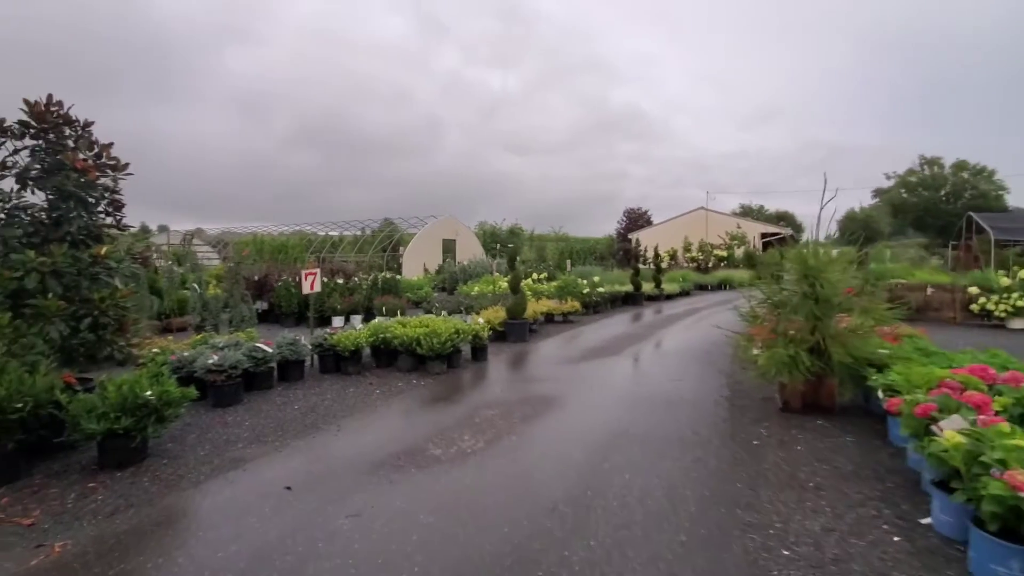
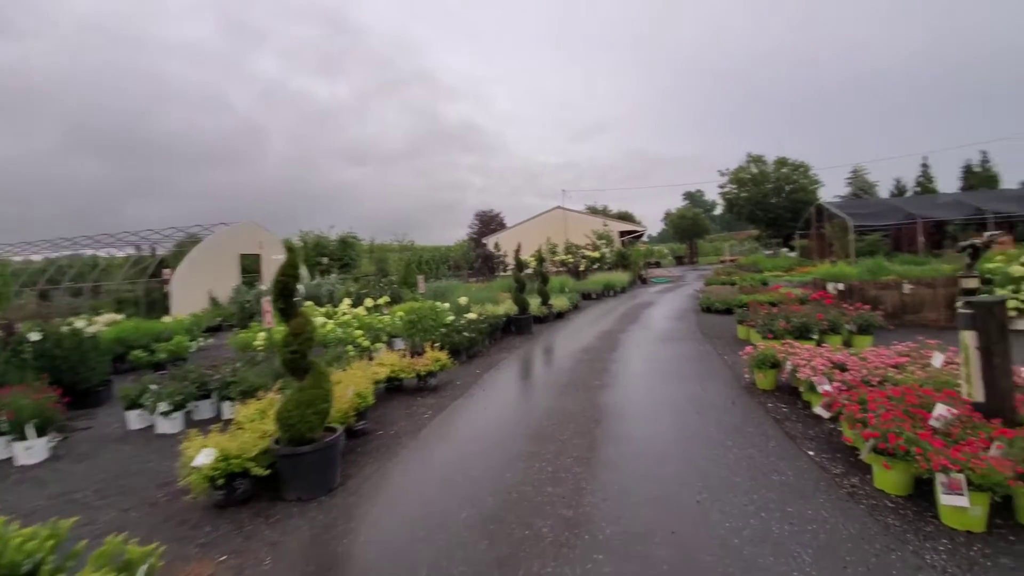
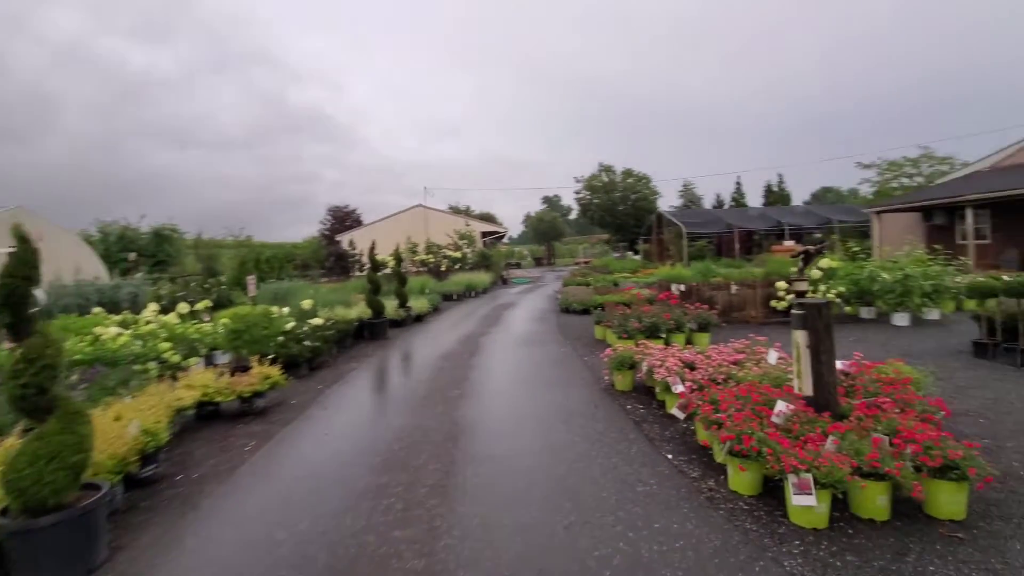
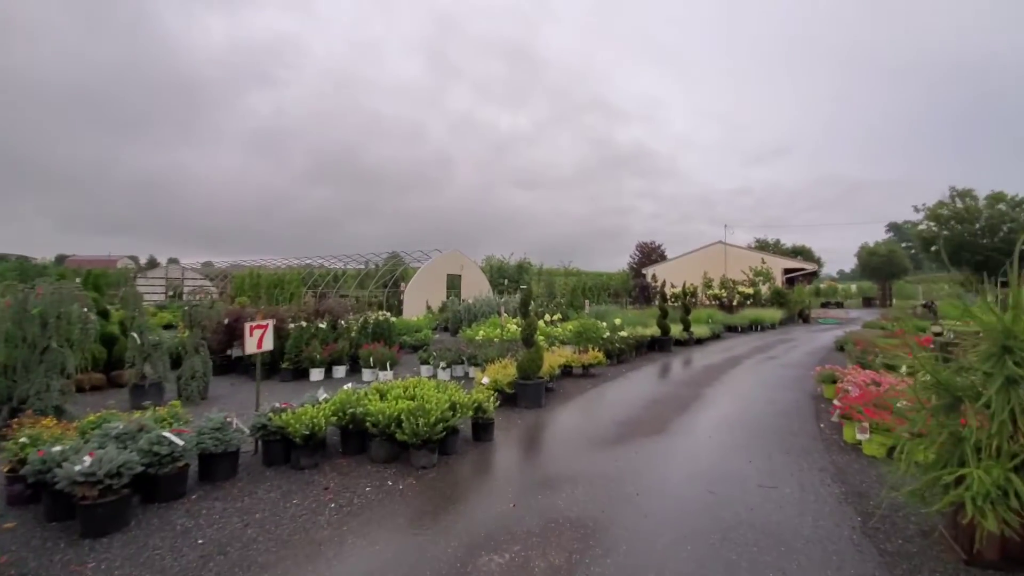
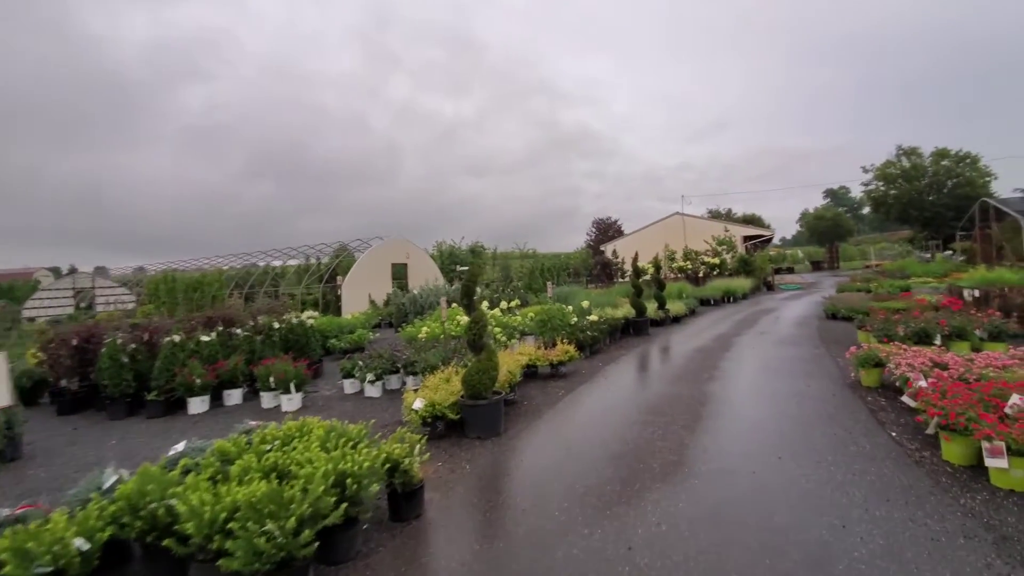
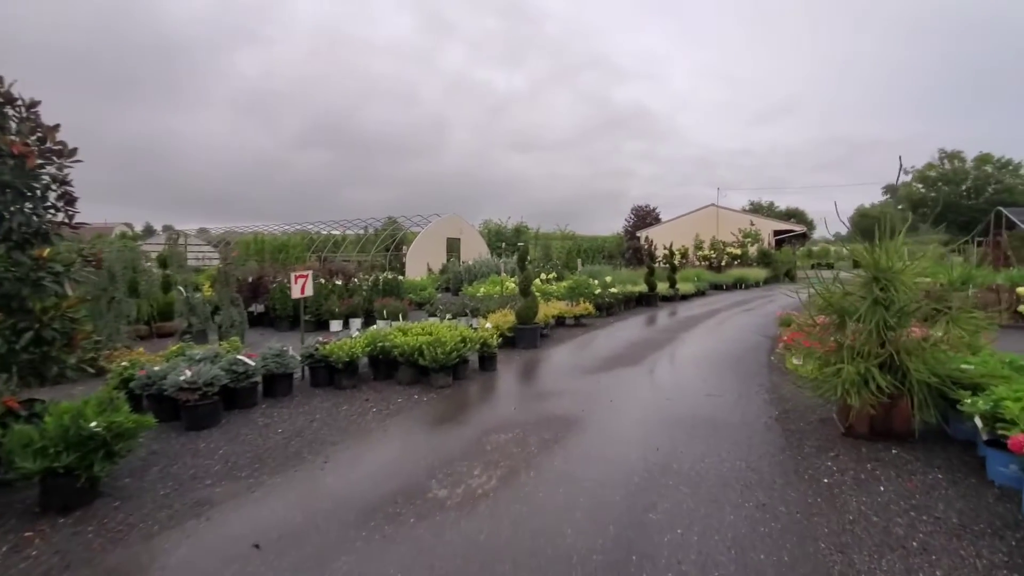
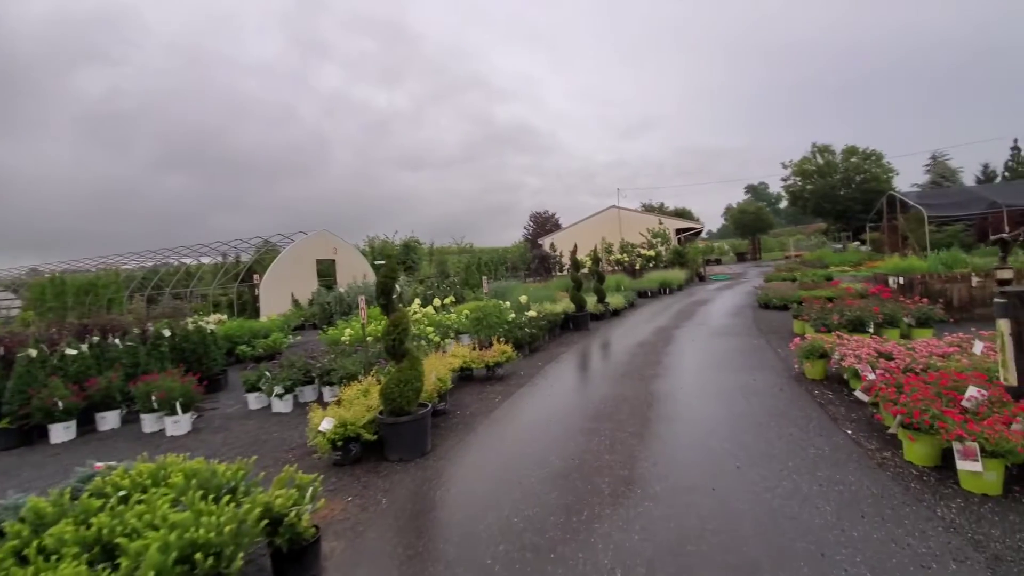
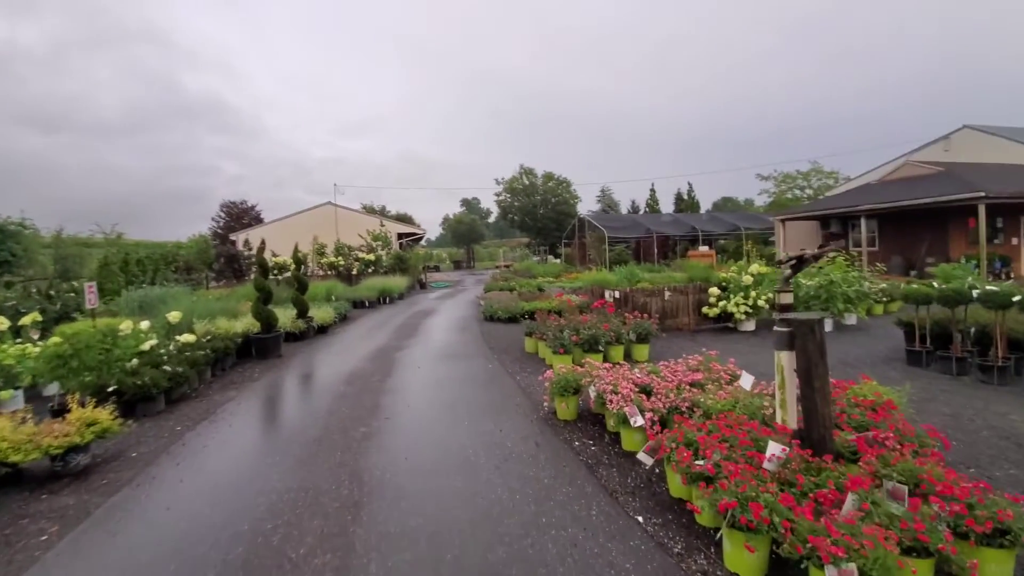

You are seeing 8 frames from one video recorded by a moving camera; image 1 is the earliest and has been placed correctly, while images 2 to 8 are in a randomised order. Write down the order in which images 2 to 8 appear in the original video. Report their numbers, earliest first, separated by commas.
6, 4, 5, 7, 2, 3, 8
